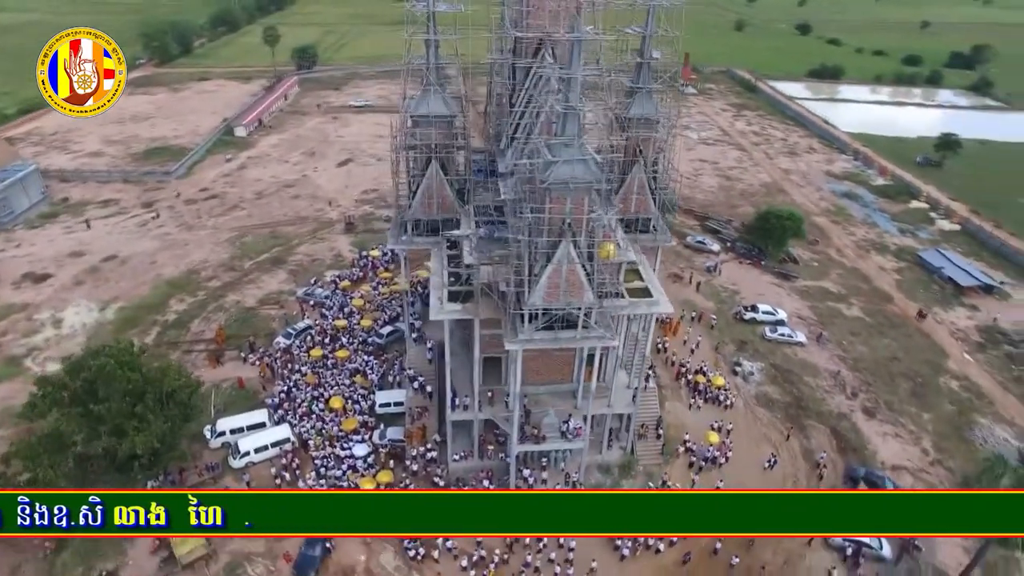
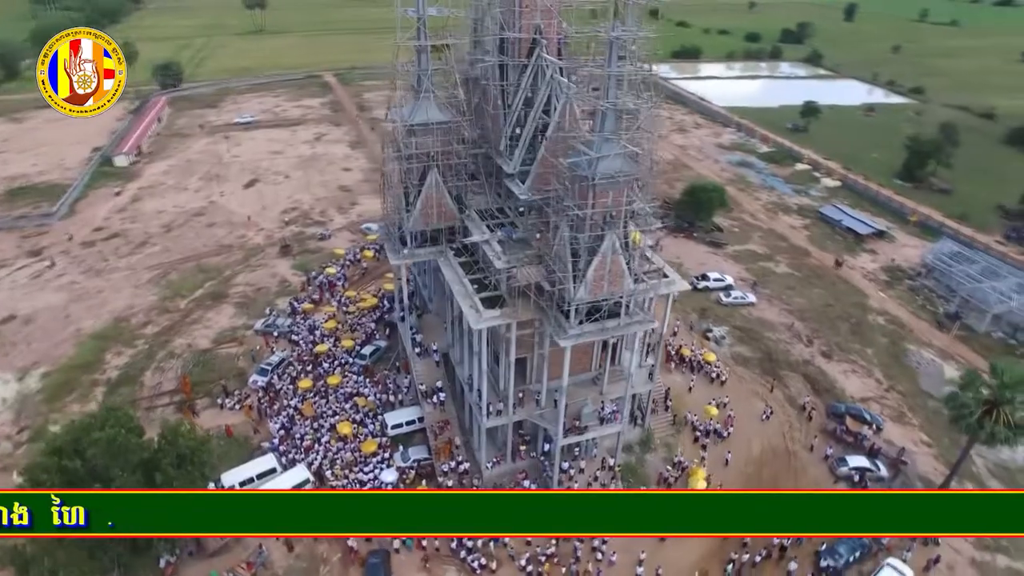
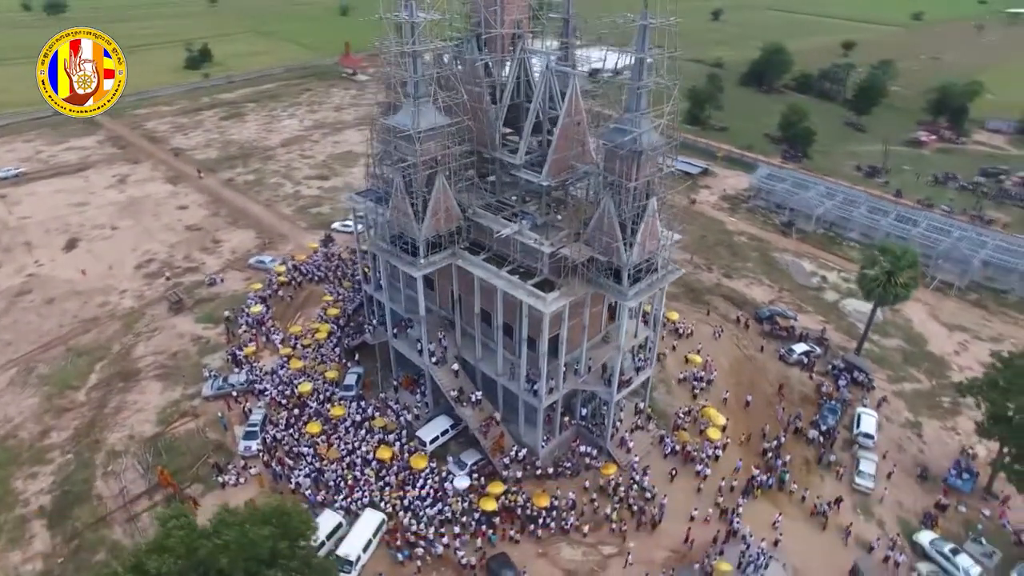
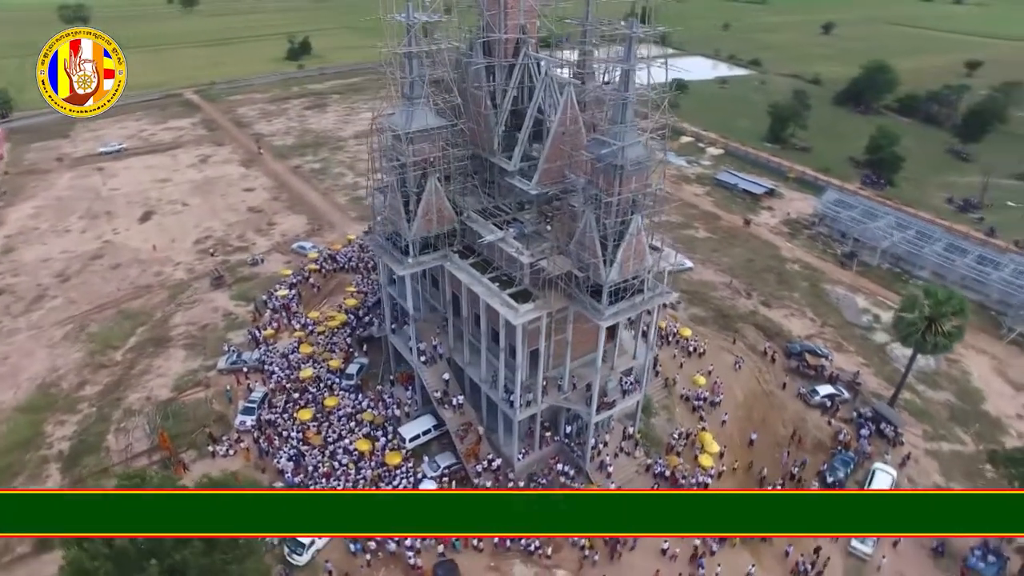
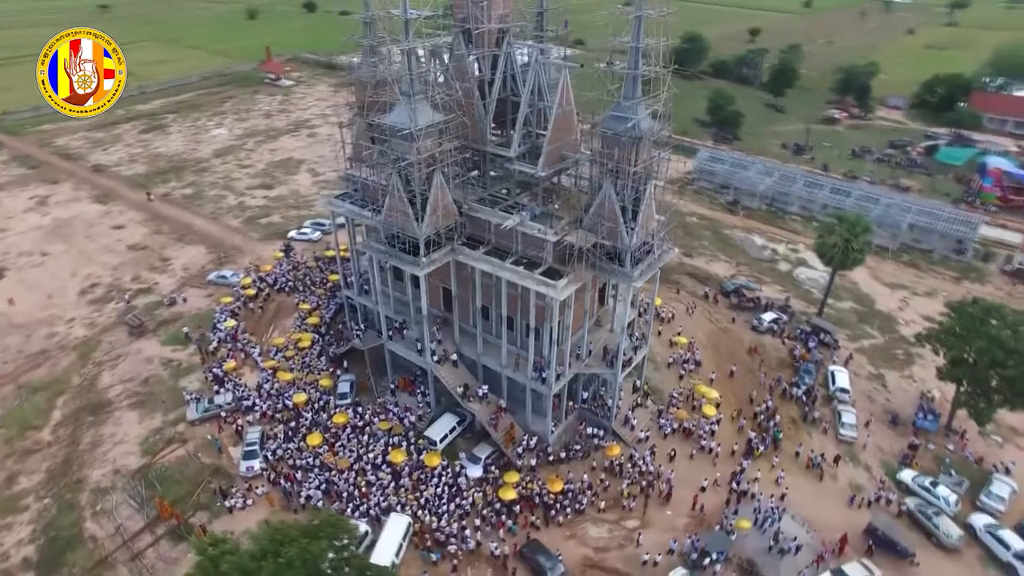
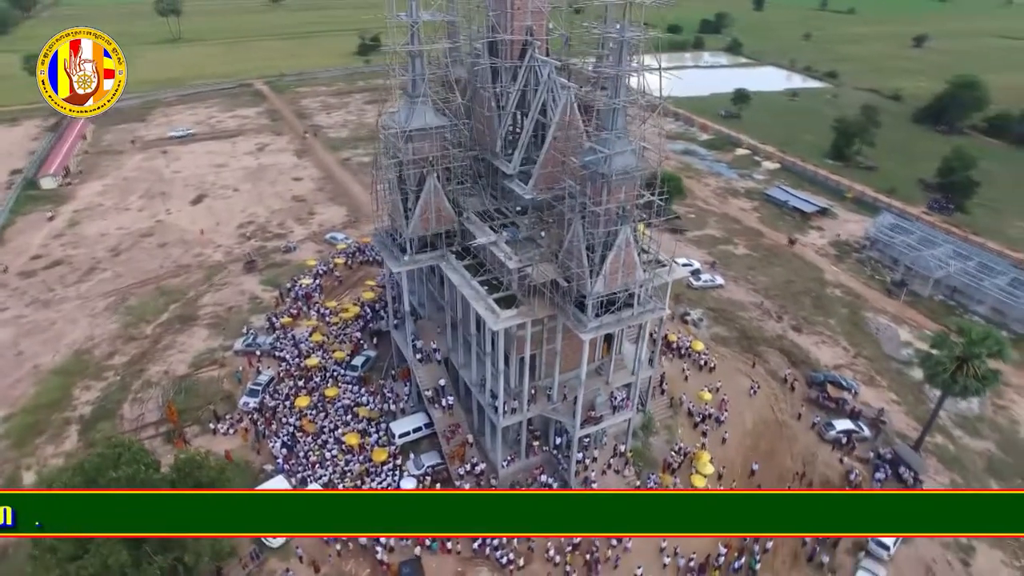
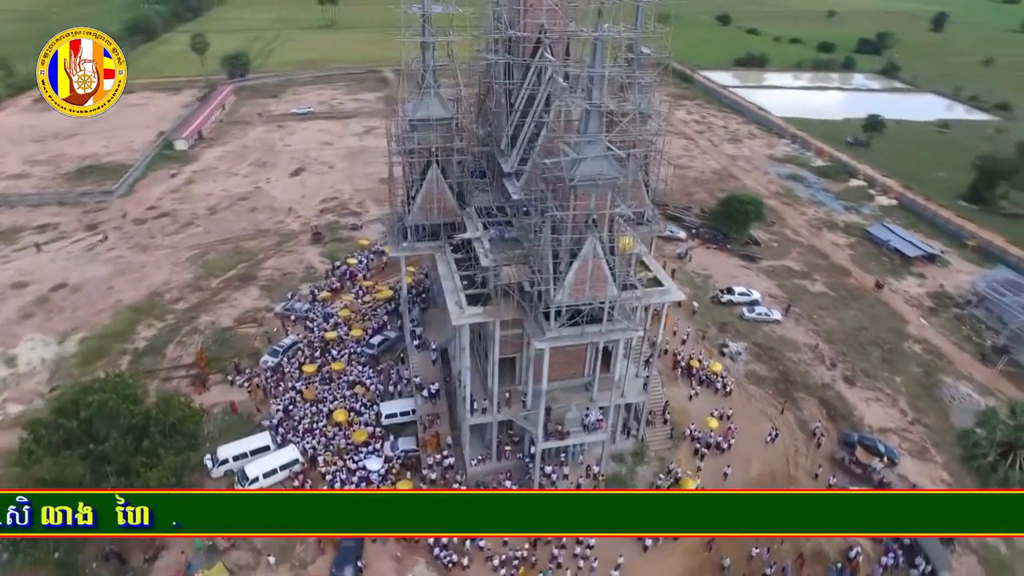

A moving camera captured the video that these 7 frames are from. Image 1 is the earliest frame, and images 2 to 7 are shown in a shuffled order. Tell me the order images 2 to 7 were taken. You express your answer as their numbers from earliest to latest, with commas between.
7, 2, 6, 4, 3, 5
